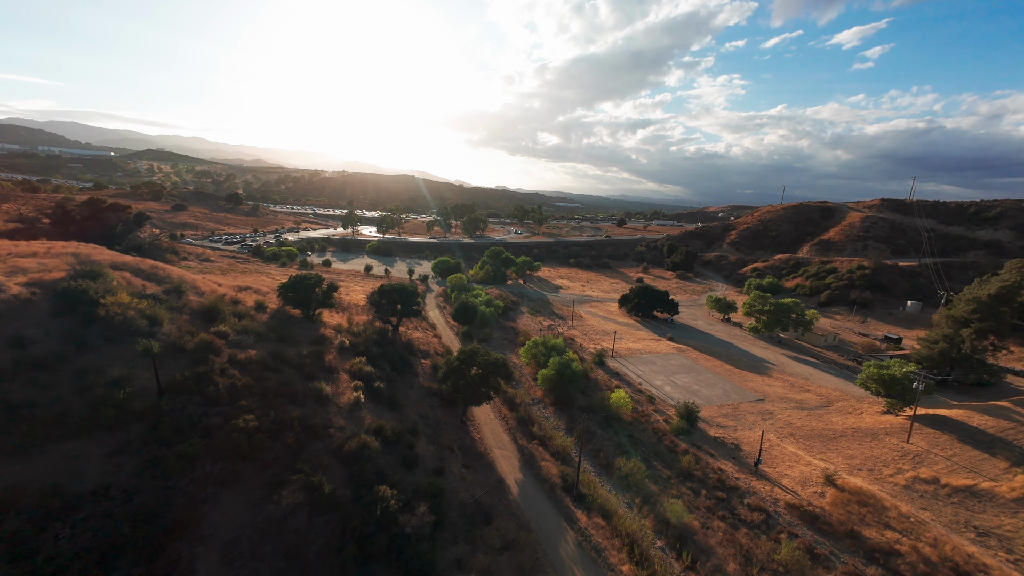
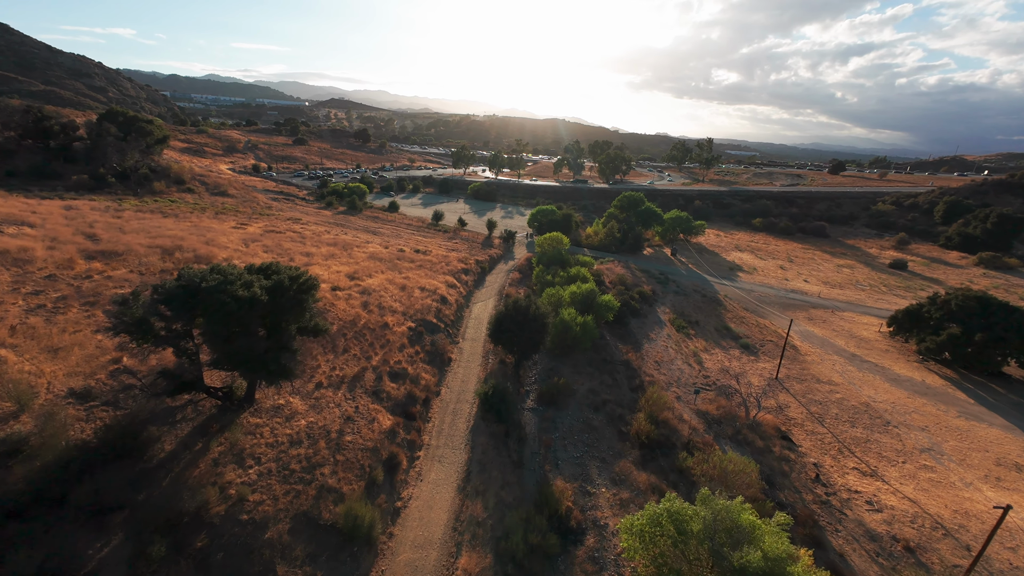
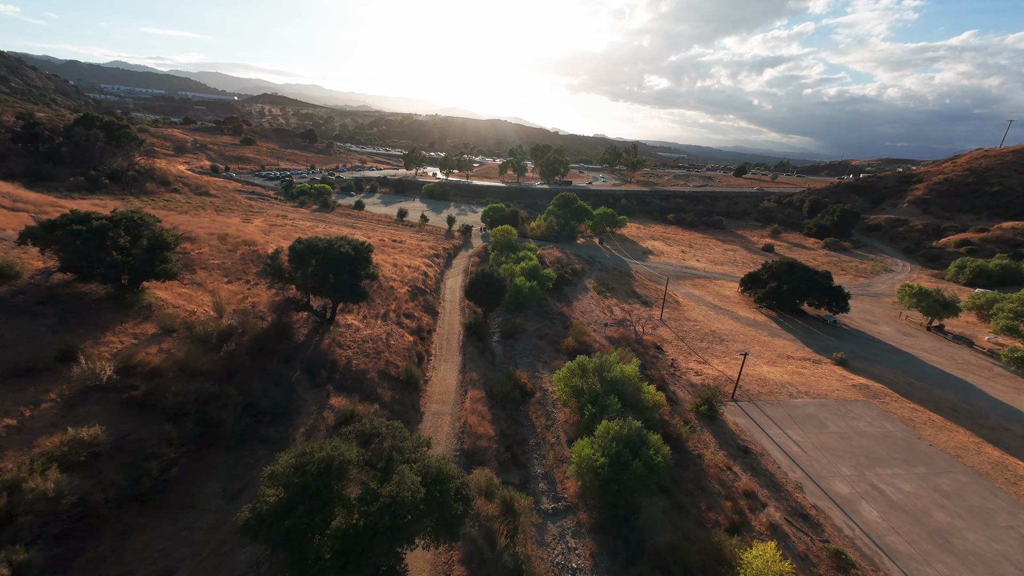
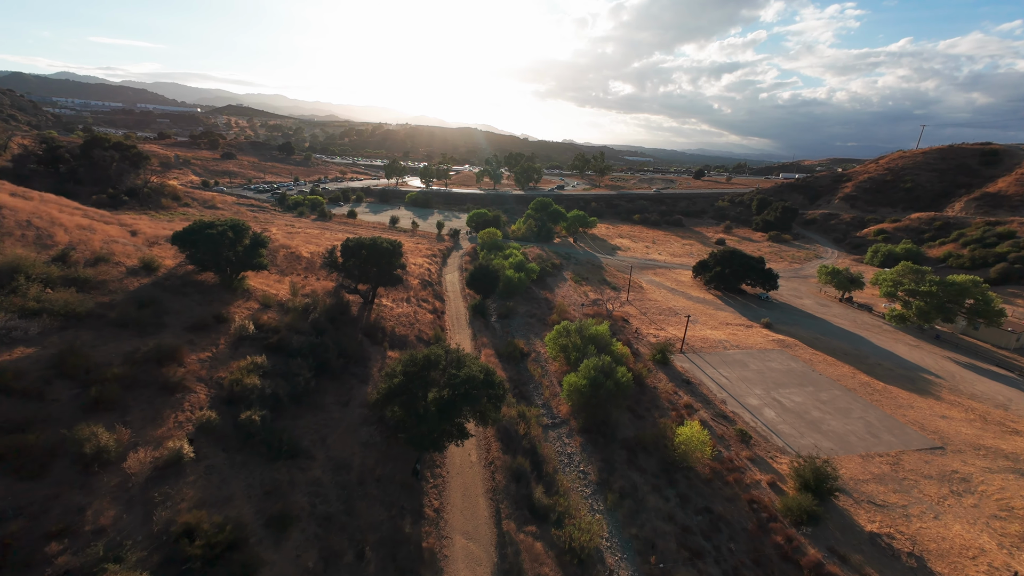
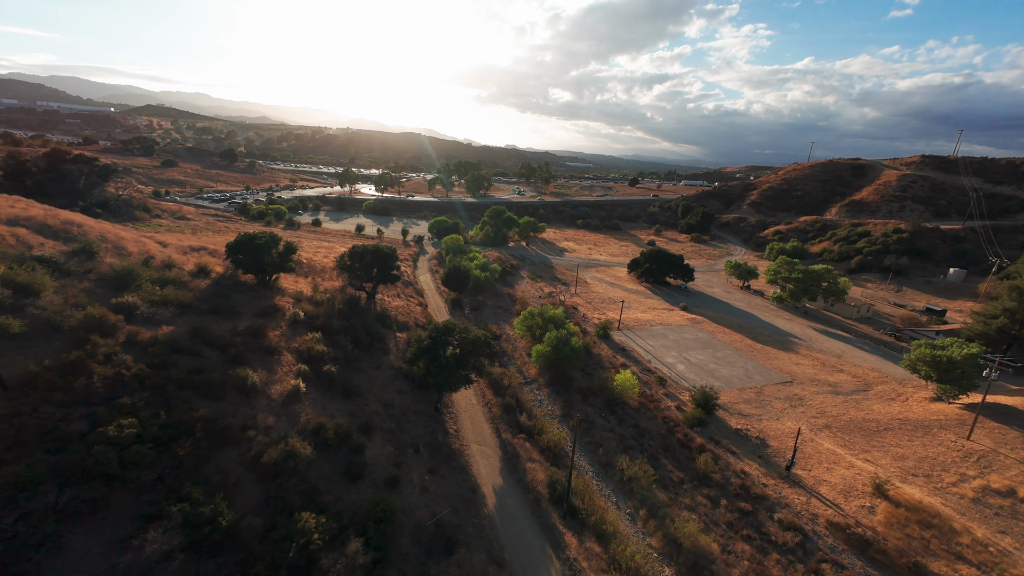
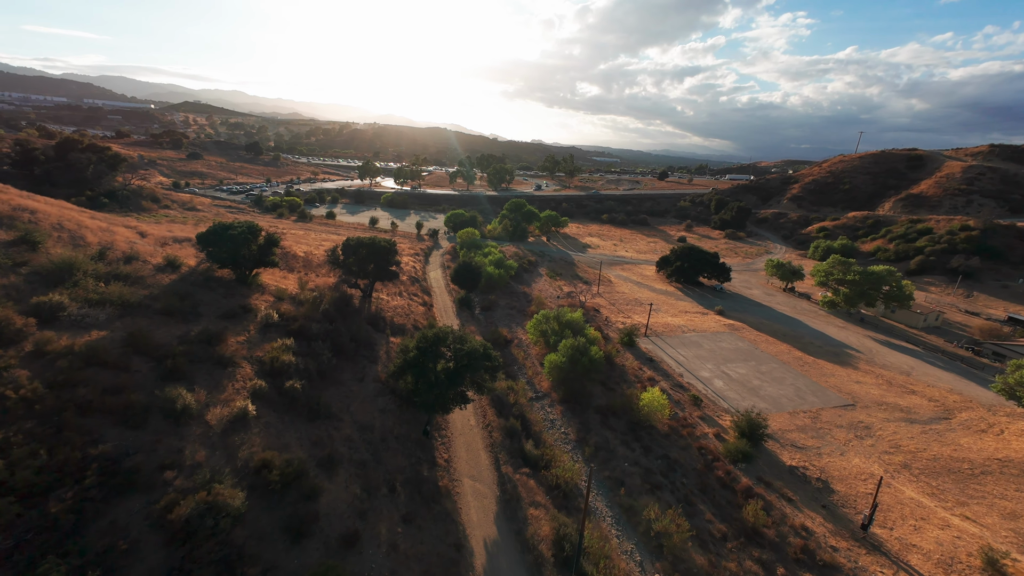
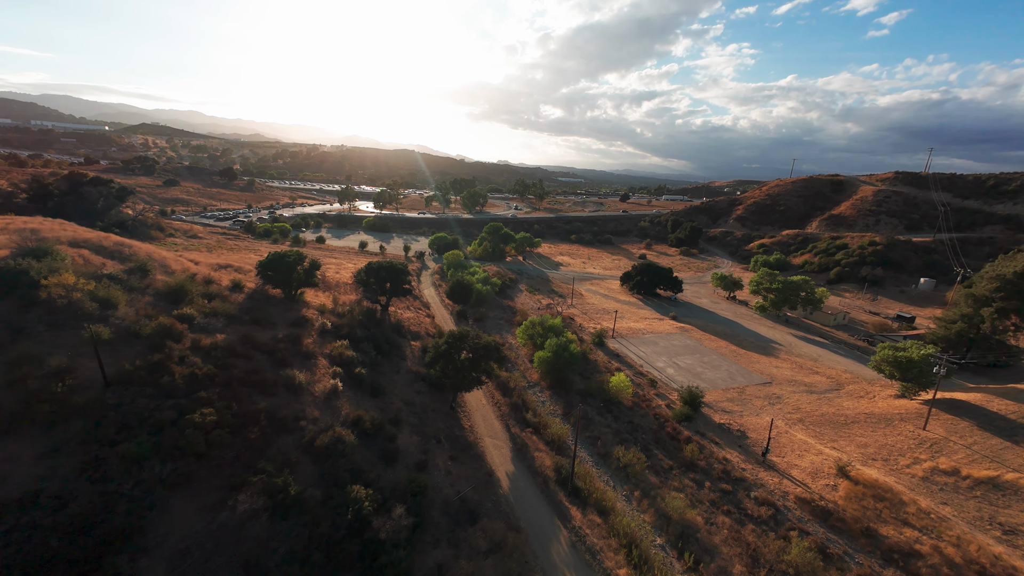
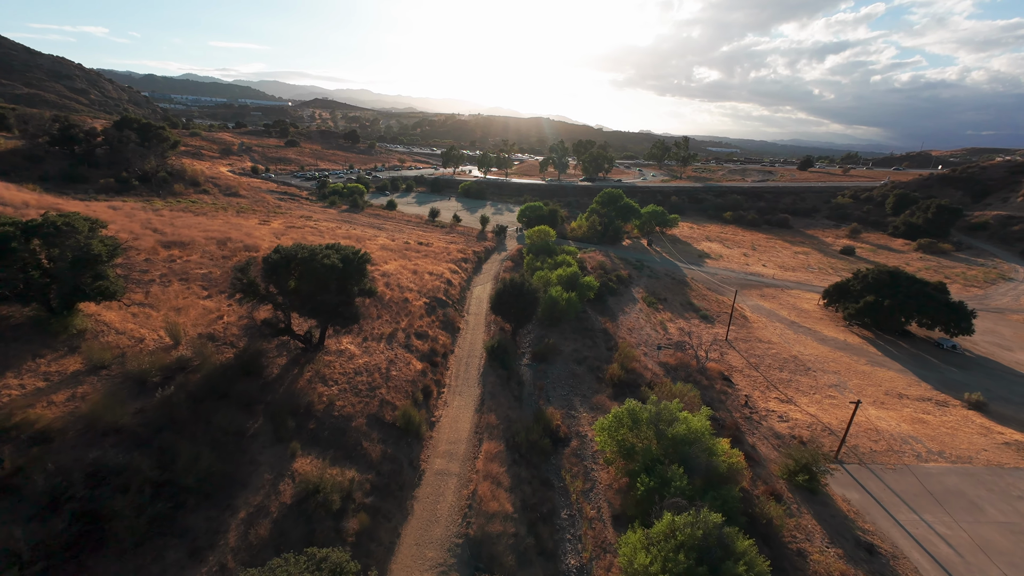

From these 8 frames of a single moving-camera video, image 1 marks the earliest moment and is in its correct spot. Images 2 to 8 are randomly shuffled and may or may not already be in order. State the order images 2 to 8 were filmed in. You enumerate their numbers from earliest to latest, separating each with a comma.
7, 5, 6, 4, 3, 8, 2
